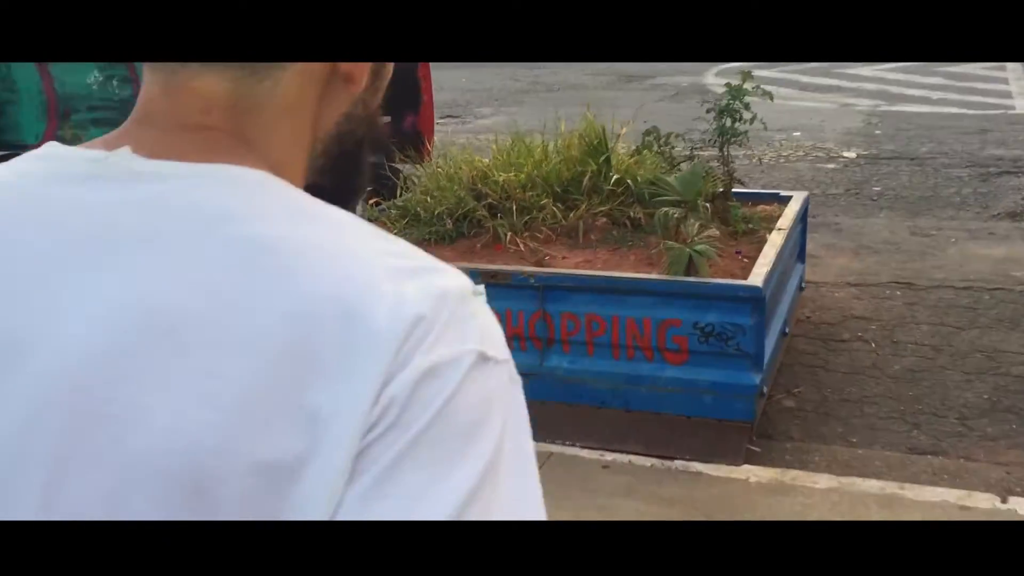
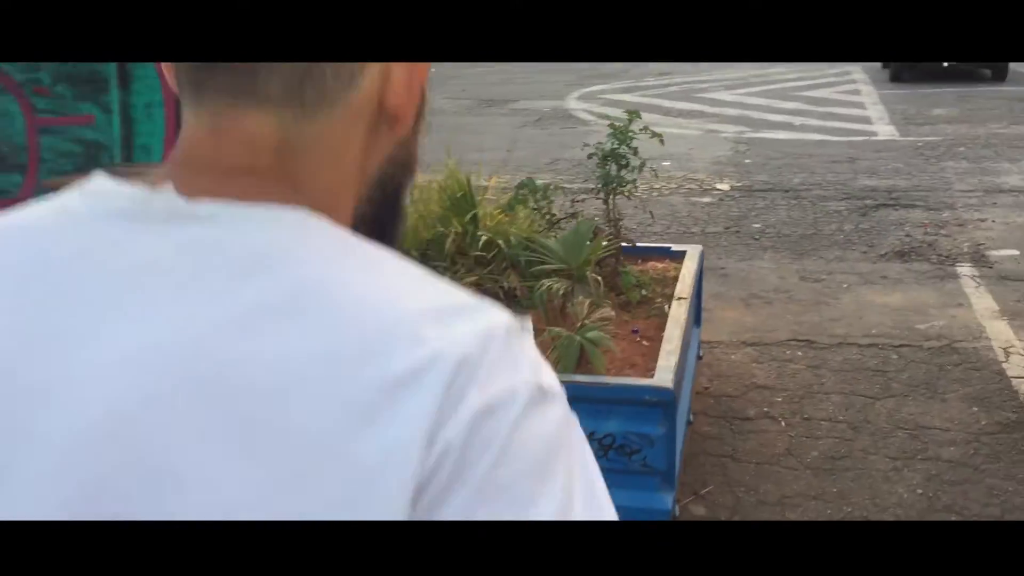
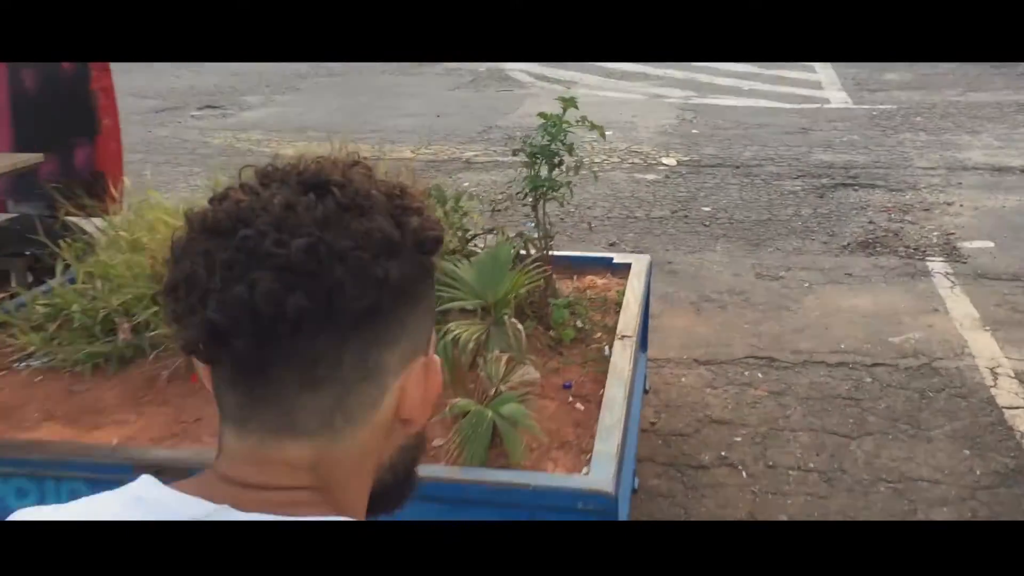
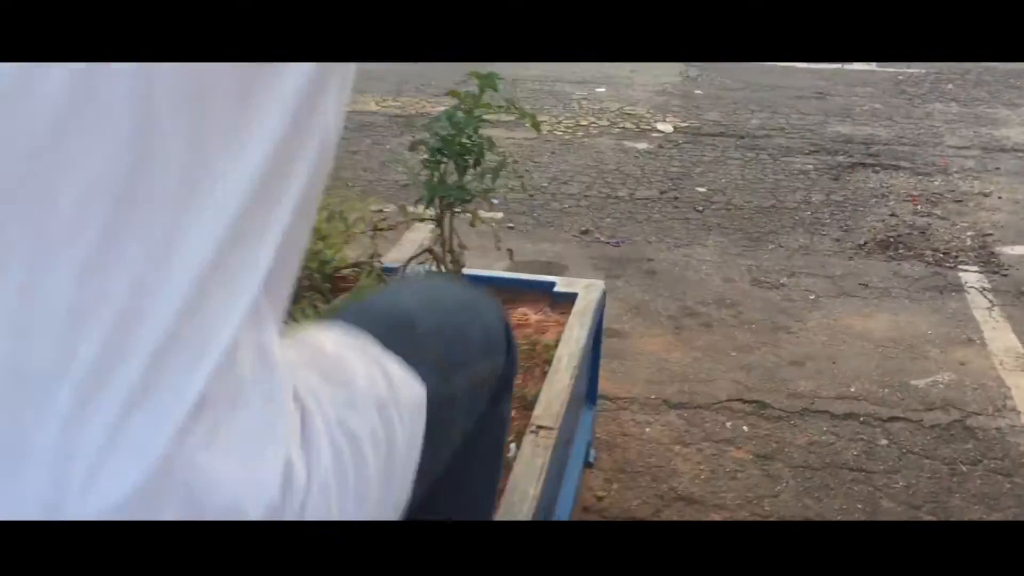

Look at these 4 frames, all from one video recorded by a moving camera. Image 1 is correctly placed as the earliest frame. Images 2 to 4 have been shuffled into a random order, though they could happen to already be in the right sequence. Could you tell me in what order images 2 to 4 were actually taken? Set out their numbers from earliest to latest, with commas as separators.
2, 3, 4
